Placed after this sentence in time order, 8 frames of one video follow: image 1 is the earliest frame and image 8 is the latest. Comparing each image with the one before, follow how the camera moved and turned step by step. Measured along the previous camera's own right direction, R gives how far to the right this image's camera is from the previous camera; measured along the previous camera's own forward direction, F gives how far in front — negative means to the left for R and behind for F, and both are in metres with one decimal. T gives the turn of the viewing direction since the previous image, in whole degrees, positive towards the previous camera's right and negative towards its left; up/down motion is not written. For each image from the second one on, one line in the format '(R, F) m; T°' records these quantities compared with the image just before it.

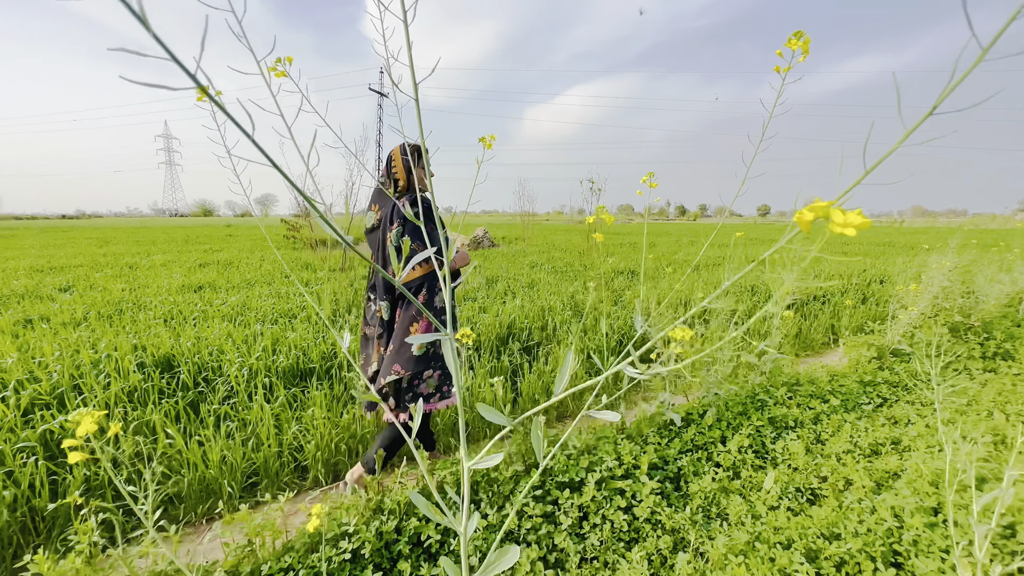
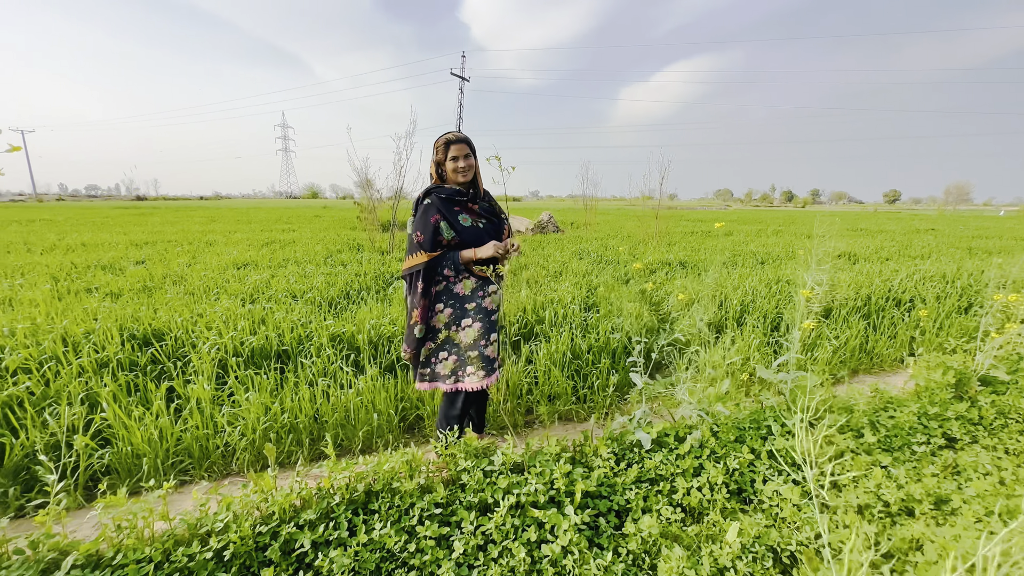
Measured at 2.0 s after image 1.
(+0.7, +0.3) m; -11°
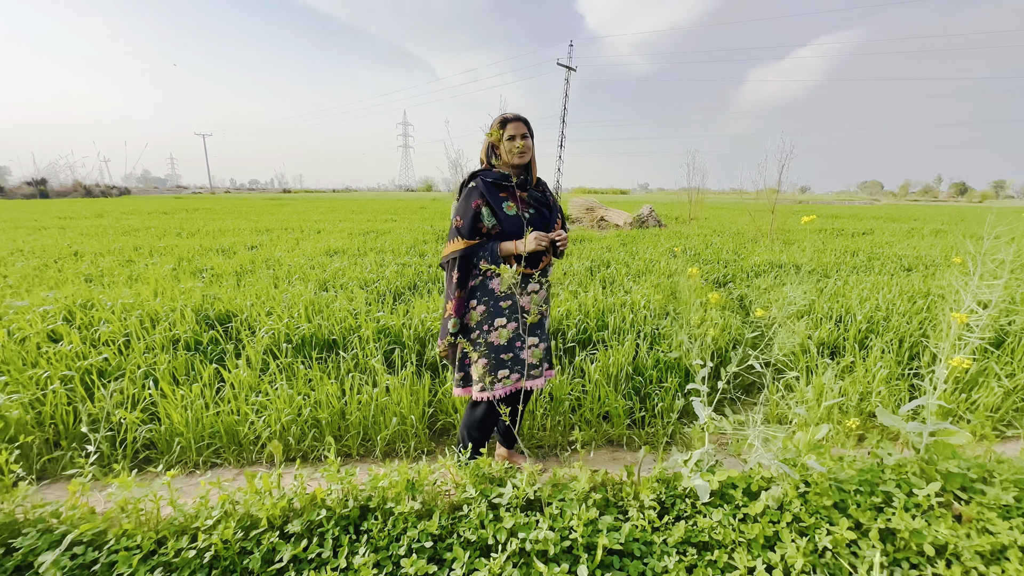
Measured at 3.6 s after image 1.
(+0.3, +0.3) m; -13°
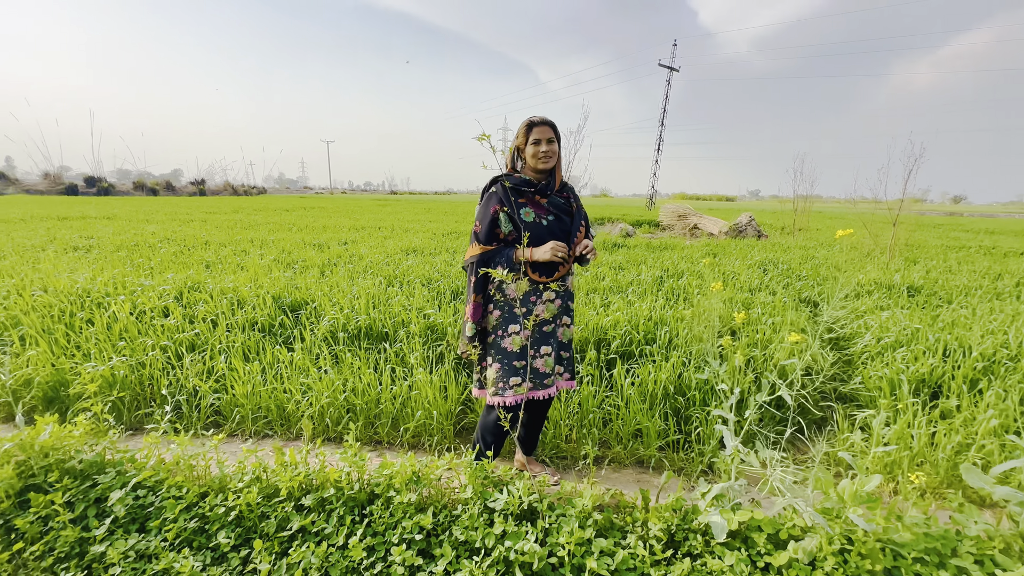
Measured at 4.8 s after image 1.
(+0.3, 0.0) m; -11°
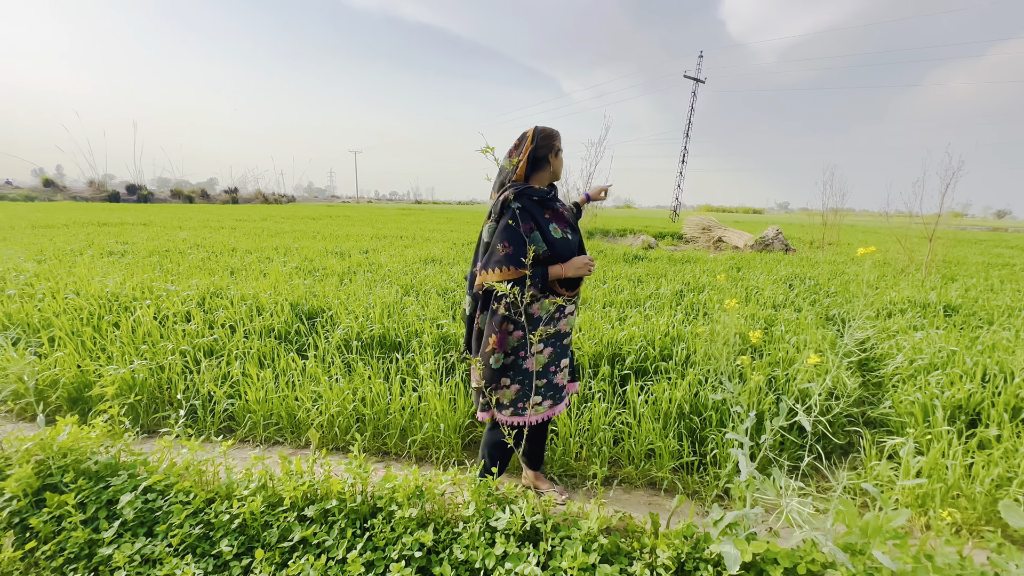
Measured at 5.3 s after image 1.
(+0.1, 0.0) m; -3°
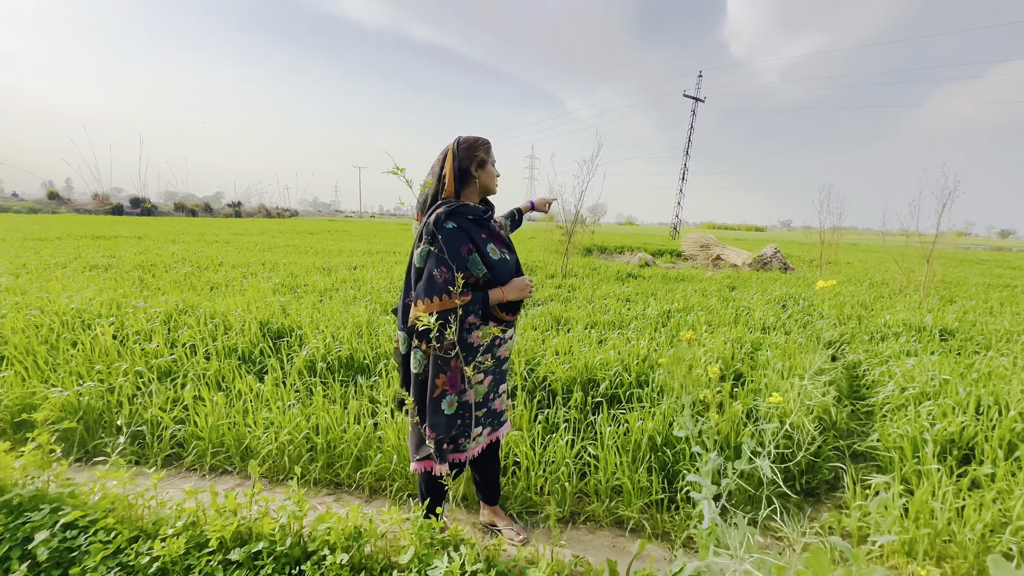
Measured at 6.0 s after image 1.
(+0.2, +0.1) m; 0°
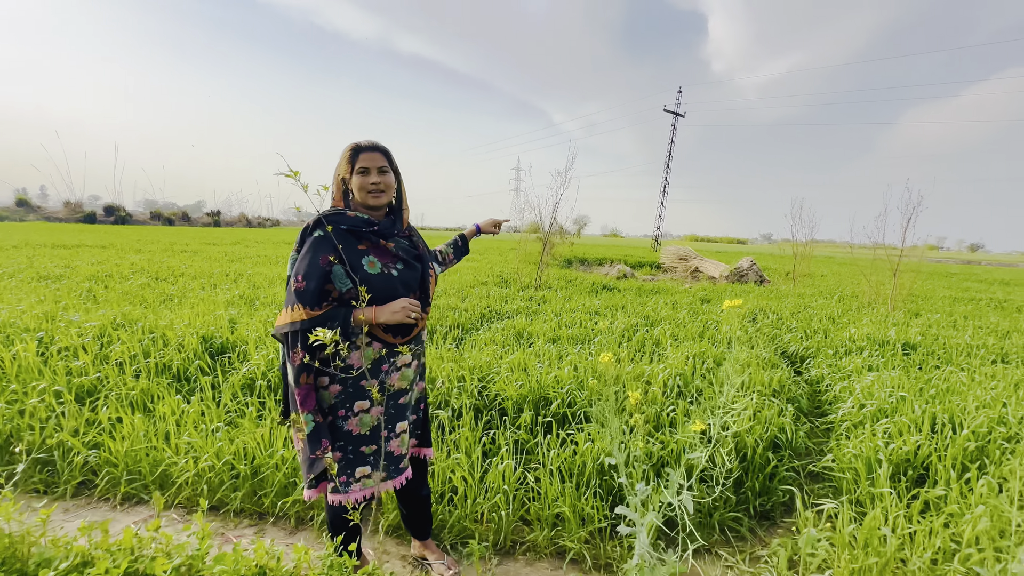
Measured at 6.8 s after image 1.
(+0.2, +0.1) m; +2°
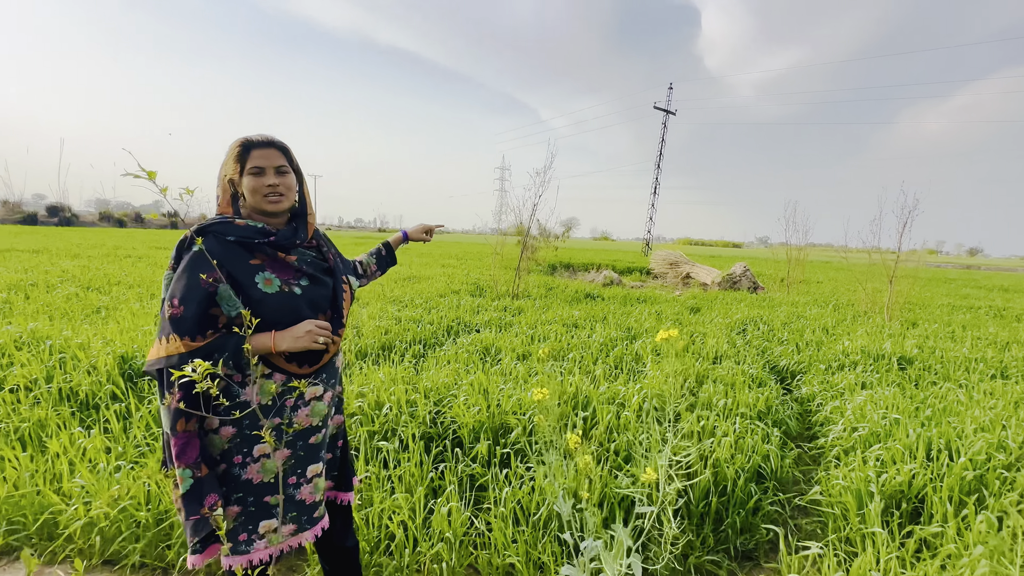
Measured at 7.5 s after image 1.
(+0.2, +0.3) m; +1°
